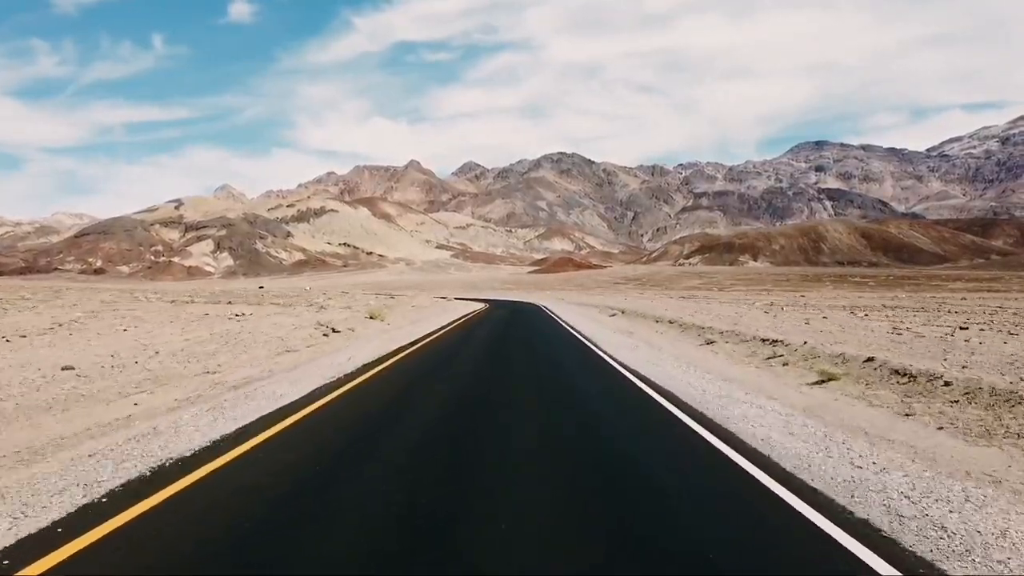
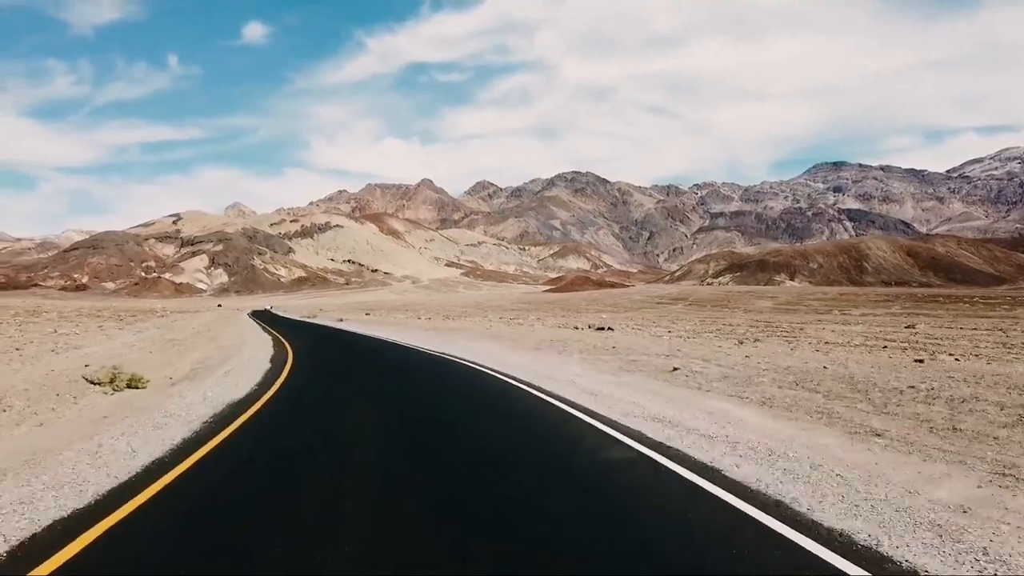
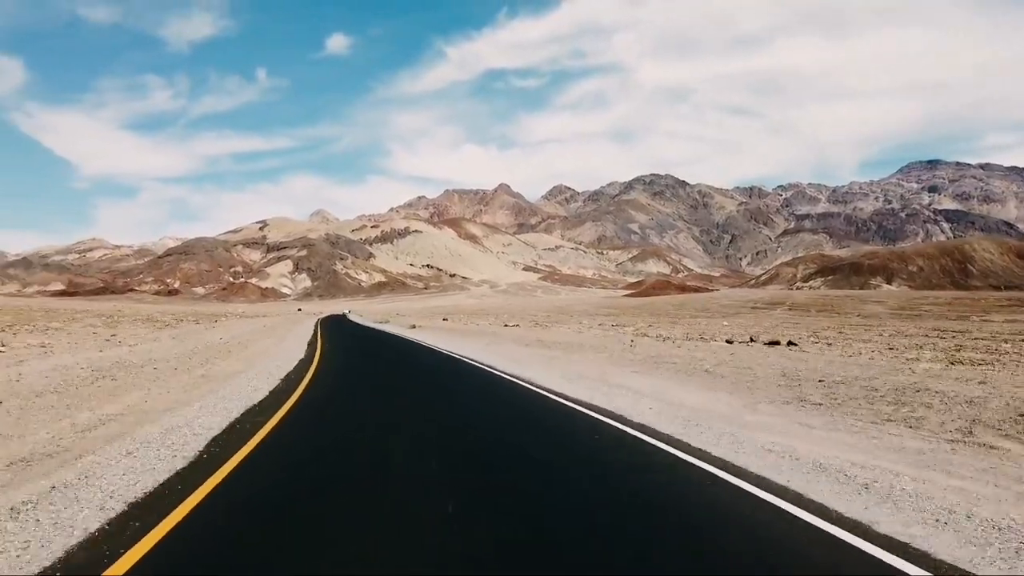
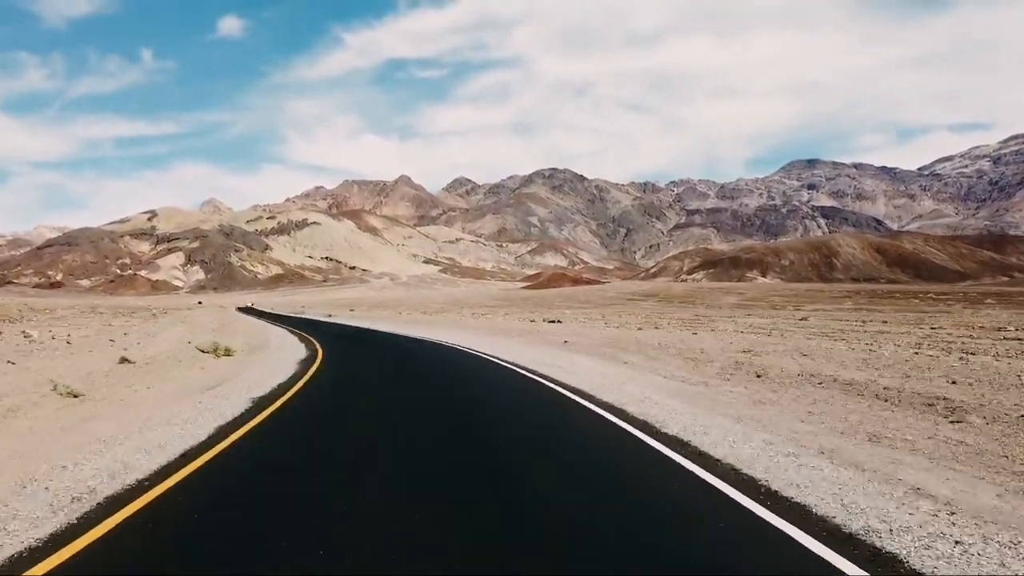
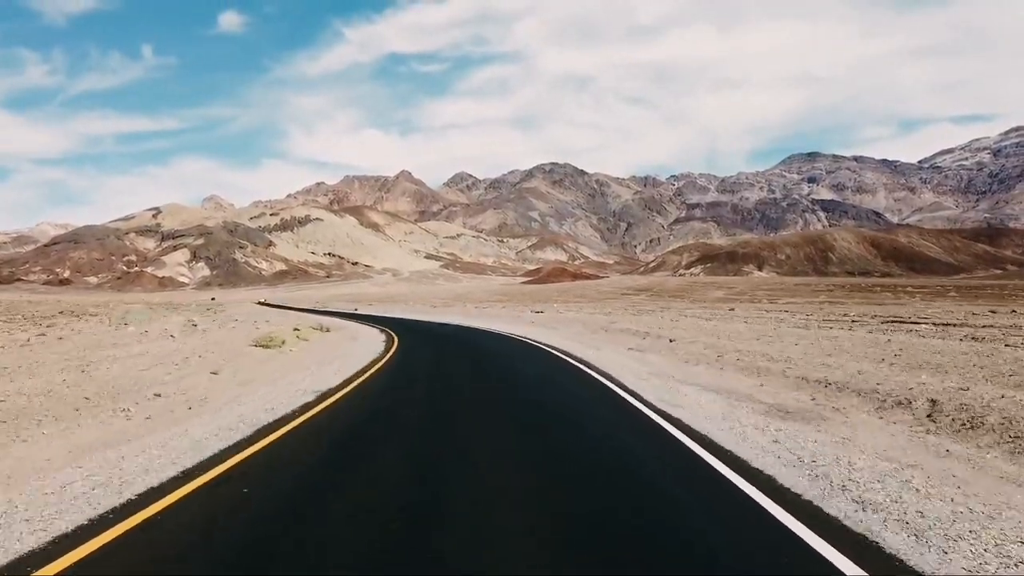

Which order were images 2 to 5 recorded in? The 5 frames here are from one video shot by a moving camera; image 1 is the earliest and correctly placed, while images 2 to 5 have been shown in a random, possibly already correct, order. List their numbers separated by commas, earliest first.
5, 4, 2, 3
